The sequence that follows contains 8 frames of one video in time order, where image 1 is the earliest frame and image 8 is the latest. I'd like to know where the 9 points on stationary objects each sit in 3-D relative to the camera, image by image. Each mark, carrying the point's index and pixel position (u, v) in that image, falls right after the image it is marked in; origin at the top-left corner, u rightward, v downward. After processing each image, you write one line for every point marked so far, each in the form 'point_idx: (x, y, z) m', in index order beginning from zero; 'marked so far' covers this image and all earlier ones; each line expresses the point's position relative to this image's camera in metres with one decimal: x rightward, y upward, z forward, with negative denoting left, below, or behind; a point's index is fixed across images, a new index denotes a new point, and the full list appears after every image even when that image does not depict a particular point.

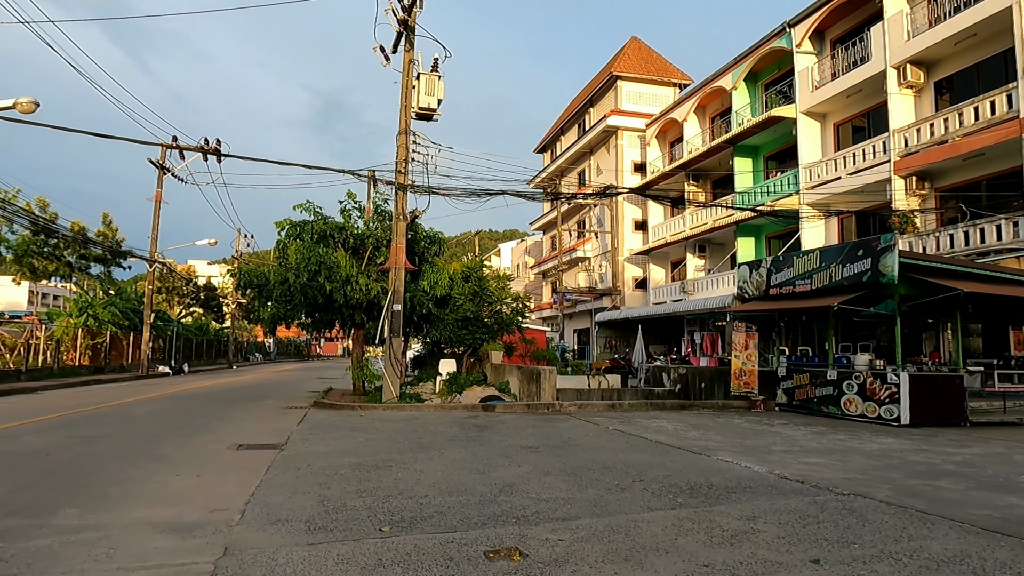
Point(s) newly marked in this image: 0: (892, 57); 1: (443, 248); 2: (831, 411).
0: (+11.4, +6.9, +19.9) m
1: (-1.9, +1.0, +17.6) m
2: (+5.6, -2.2, +11.6) m
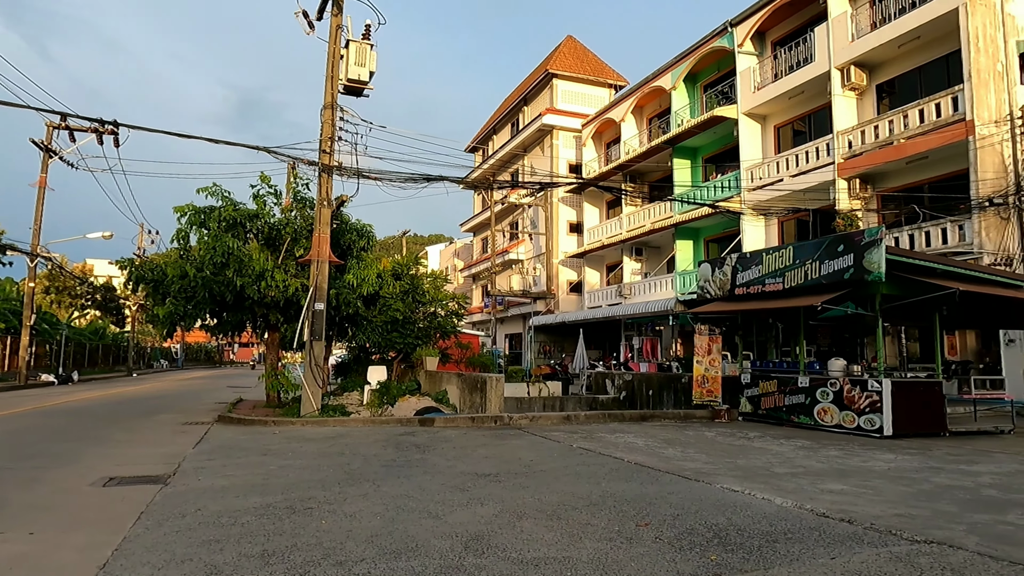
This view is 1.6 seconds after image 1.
0: (+9.6, +6.8, +19.7) m
1: (-3.4, +1.1, +15.8) m
2: (+4.7, -2.2, +10.7) m
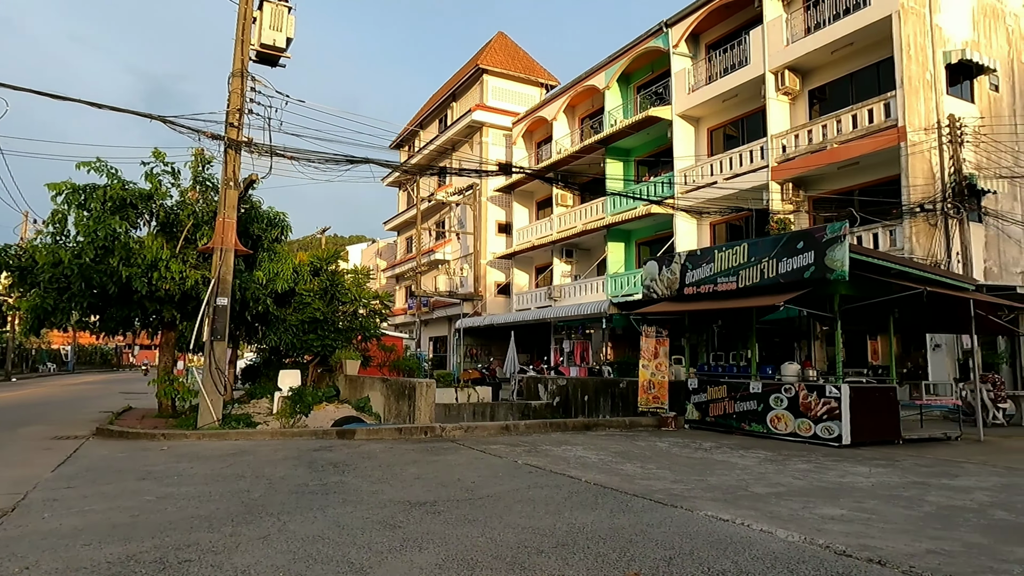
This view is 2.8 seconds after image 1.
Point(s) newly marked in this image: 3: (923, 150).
0: (+7.7, +6.7, +19.6) m
1: (-4.9, +1.2, +14.2) m
2: (+3.7, -2.2, +10.1) m
3: (+10.0, +3.3, +16.1) m
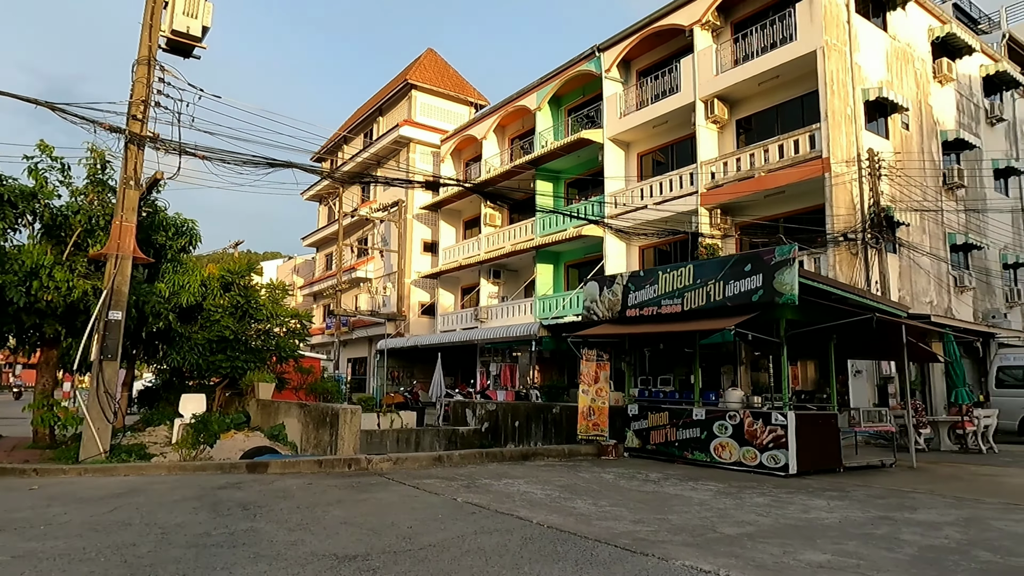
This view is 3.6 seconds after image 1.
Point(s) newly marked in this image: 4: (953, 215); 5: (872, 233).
0: (+5.7, +6.0, +20.0) m
1: (-6.2, +0.9, +12.9) m
2: (+2.7, -2.5, +9.7) m
3: (+8.3, +2.7, +16.6) m
4: (+13.2, +2.2, +19.9) m
5: (+8.9, +1.4, +16.4) m
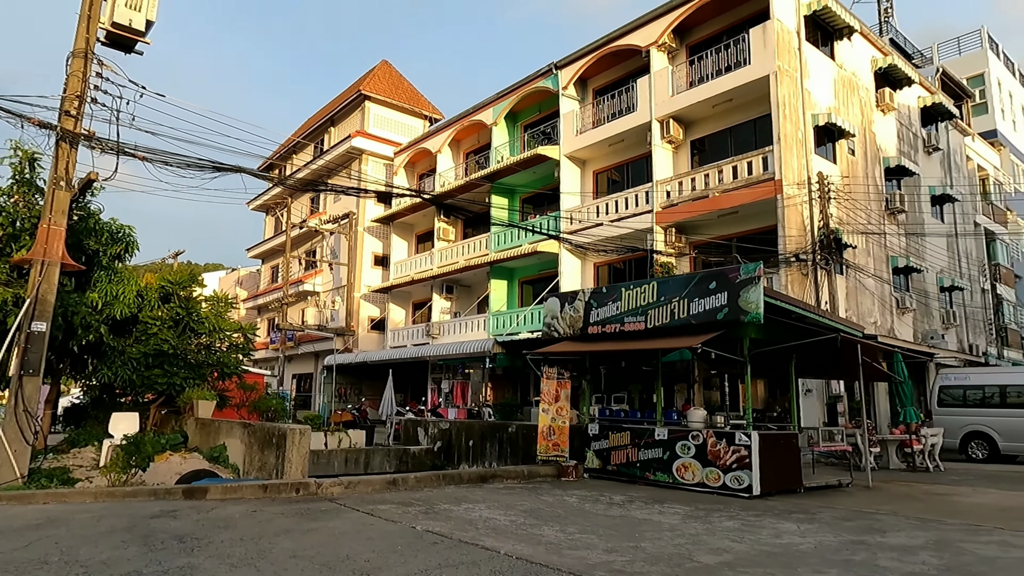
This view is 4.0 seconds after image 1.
0: (+4.4, +5.4, +20.2) m
1: (-7.0, +0.7, +12.1) m
2: (+2.1, -2.7, +9.5) m
3: (+7.3, +2.2, +16.9) m
4: (+11.9, +1.5, +20.6) m
5: (+7.8, +0.8, +16.7) m
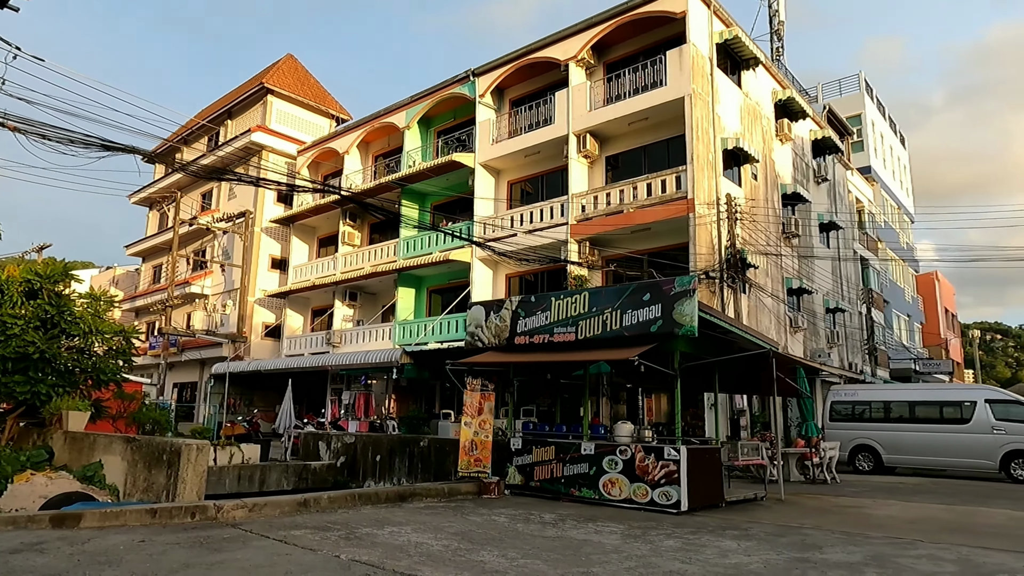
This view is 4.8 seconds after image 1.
0: (+1.9, +5.0, +20.3) m
1: (-8.3, +0.8, +10.5) m
2: (+1.0, -2.9, +9.2) m
3: (+5.1, +1.7, +17.4) m
4: (+9.1, +0.9, +21.8) m
5: (+5.6, +0.4, +17.3) m
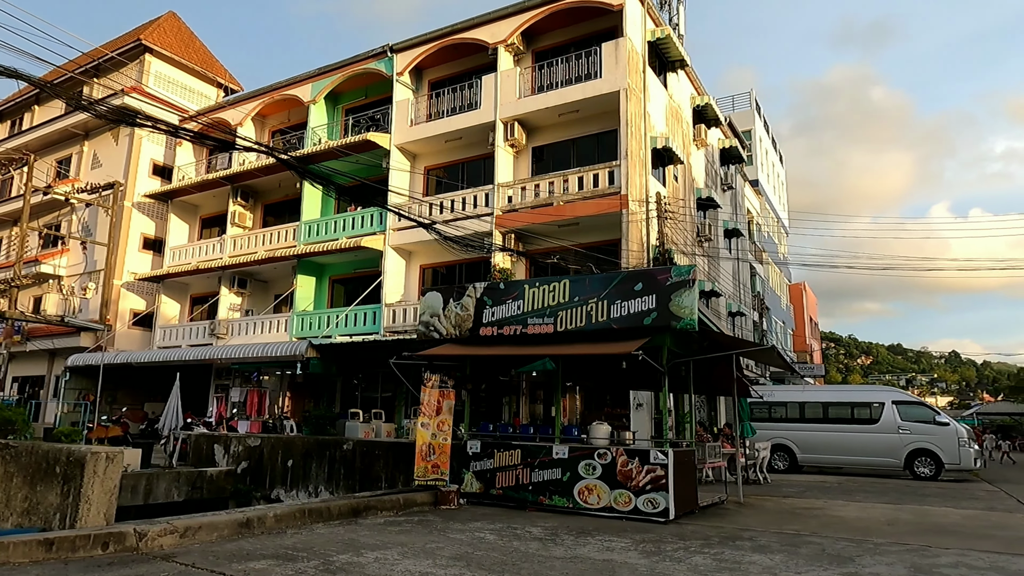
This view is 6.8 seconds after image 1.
0: (-0.3, +5.2, +19.4) m
1: (-8.7, +1.3, +7.9) m
2: (+0.6, -2.7, +8.4) m
3: (+3.3, +1.8, +17.2) m
4: (+6.3, +0.8, +22.2) m
5: (+3.8, +0.4, +17.2) m
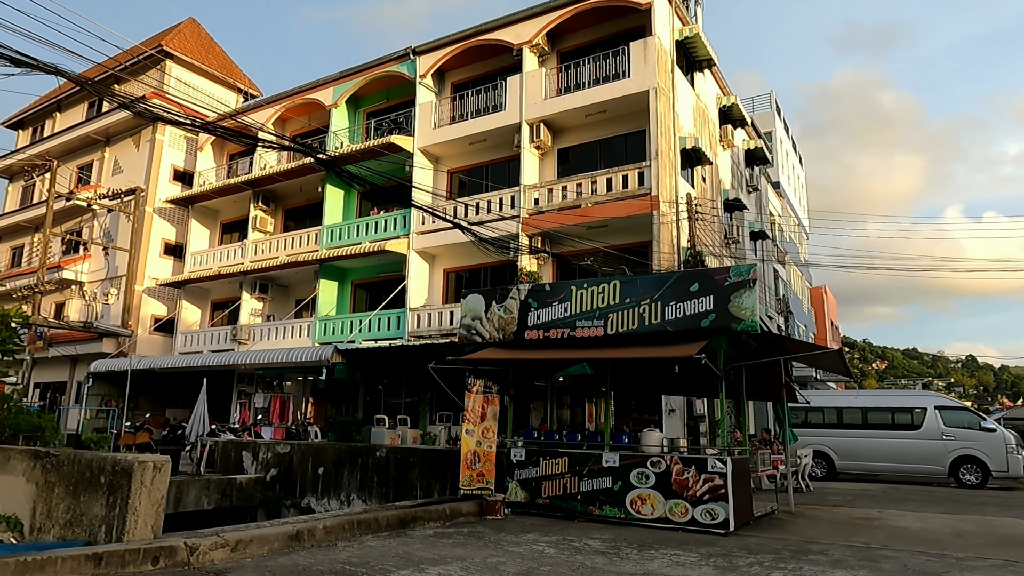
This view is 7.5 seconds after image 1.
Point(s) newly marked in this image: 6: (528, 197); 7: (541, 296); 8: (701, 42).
0: (+0.4, +5.1, +19.1) m
1: (-8.1, +1.3, +7.8) m
2: (+1.1, -2.7, +8.0) m
3: (+4.0, +1.7, +16.9) m
4: (+7.2, +0.7, +21.8) m
5: (+4.5, +0.3, +16.8) m
6: (+0.5, +2.6, +18.5) m
7: (+0.4, -0.1, +8.6) m
8: (+5.6, +7.2, +19.5) m
